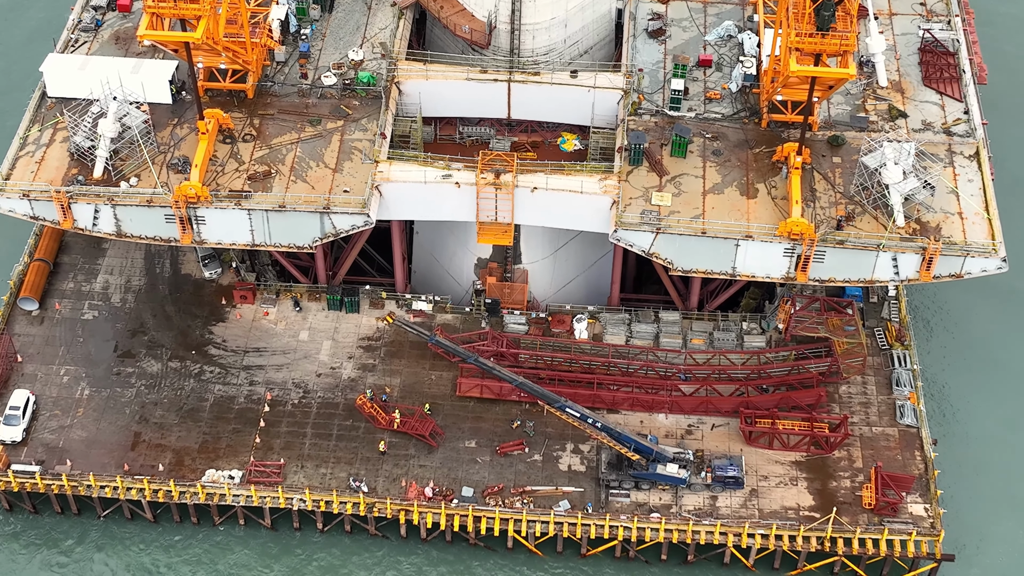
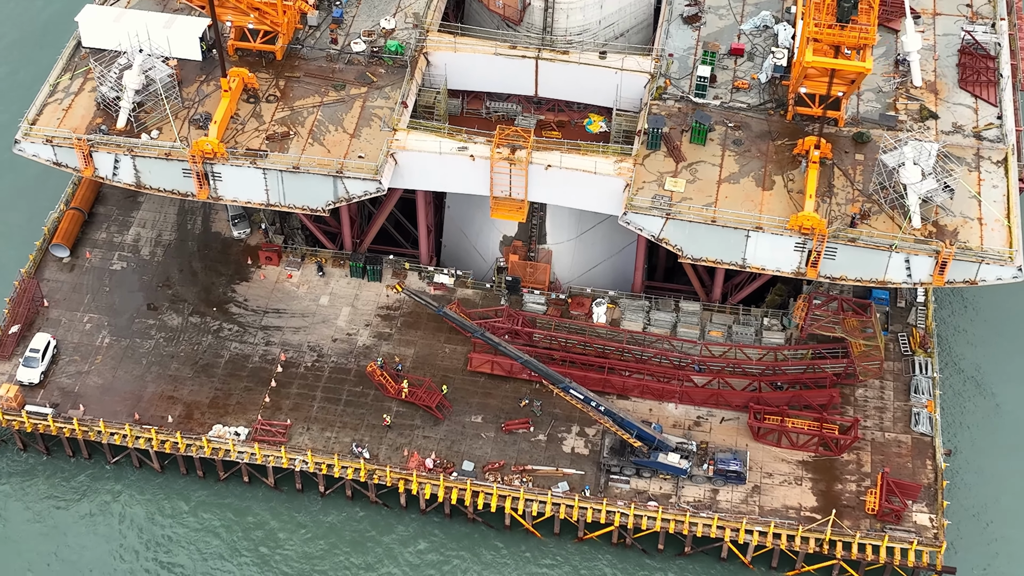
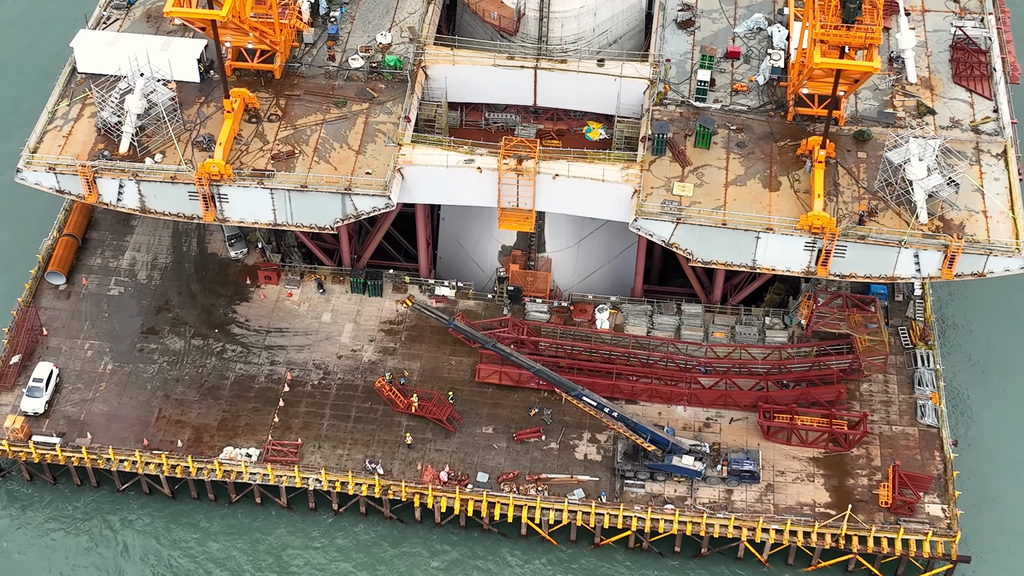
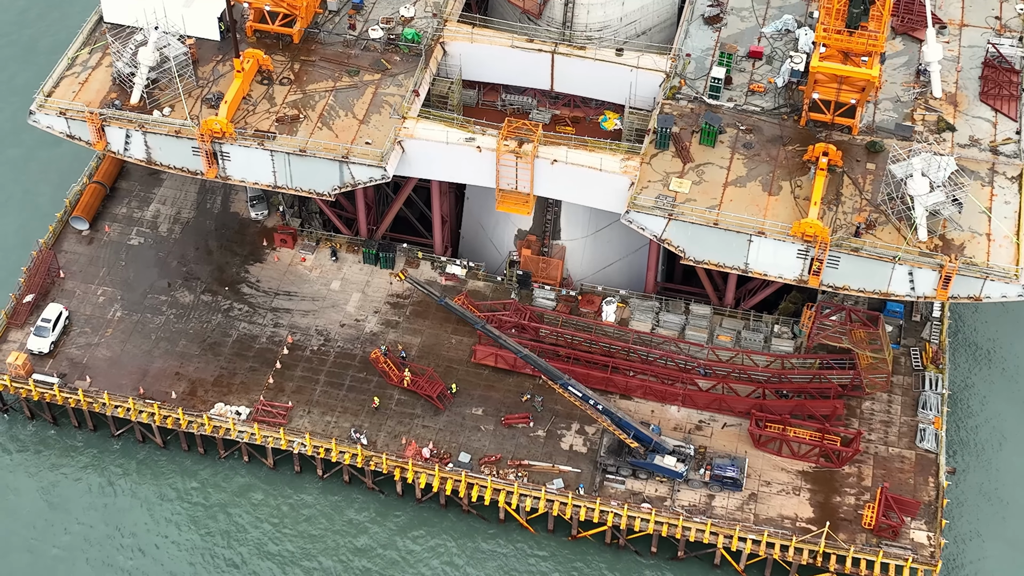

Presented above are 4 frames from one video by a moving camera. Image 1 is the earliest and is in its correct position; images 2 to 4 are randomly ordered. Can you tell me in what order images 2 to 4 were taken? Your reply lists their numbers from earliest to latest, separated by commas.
3, 2, 4
